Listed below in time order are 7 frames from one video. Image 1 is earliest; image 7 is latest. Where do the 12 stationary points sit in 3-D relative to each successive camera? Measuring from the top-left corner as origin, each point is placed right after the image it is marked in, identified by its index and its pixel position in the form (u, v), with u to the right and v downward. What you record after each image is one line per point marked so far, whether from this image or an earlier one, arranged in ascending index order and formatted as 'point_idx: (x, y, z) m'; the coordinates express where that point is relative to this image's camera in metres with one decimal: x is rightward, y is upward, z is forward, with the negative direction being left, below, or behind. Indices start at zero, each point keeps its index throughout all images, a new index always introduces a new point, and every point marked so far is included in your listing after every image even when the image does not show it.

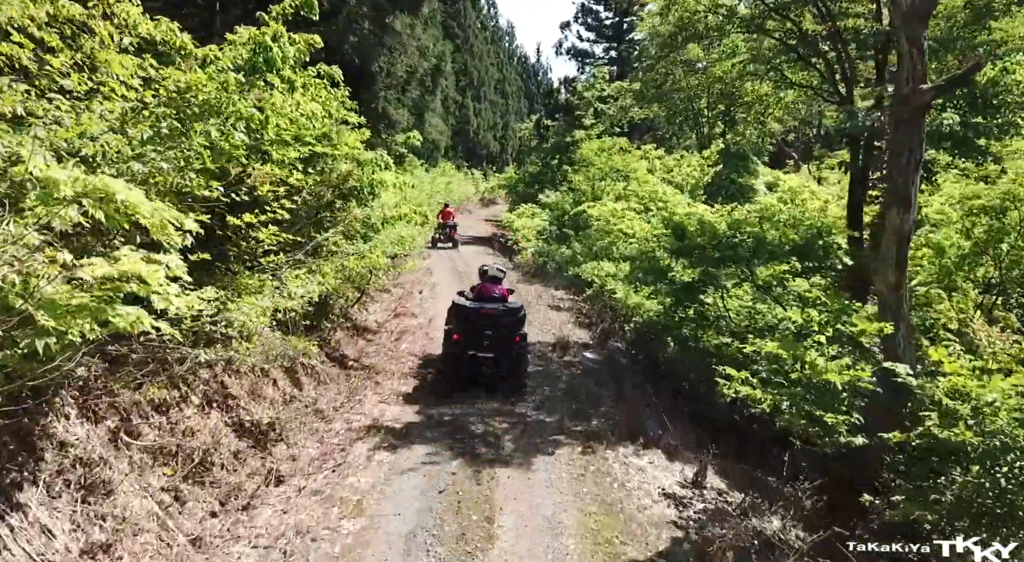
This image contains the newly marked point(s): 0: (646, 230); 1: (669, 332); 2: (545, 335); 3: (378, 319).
0: (+2.7, +1.0, +16.0) m
1: (+2.5, -0.8, +12.4) m
2: (+0.6, -0.9, +13.7) m
3: (-2.4, -0.7, +14.5) m
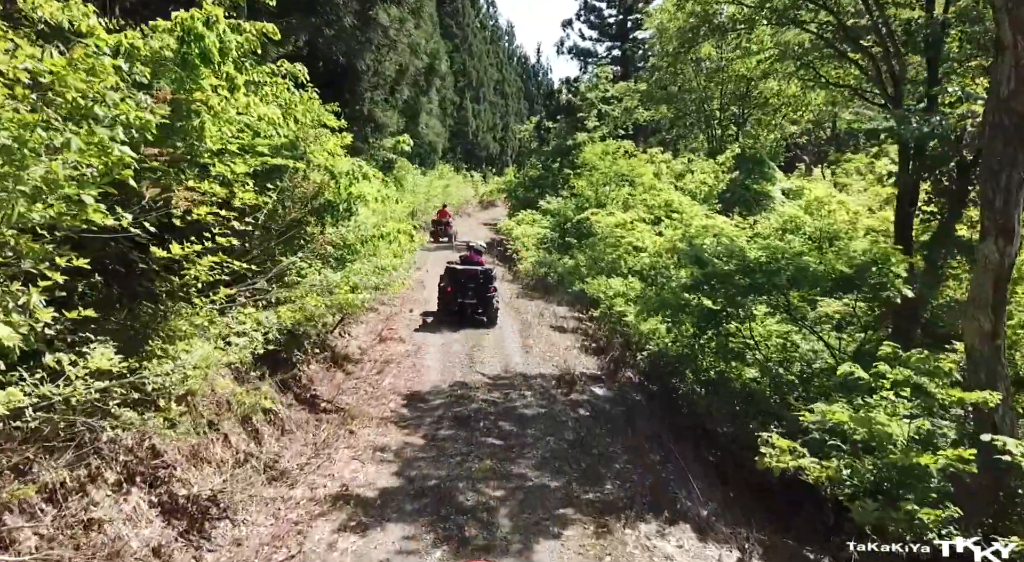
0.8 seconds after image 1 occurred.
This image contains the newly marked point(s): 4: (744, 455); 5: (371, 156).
0: (+2.7, +0.7, +14.5) m
1: (+2.5, -1.1, +10.9) m
2: (+0.6, -1.3, +12.2) m
3: (-2.5, -1.0, +13.0) m
4: (+2.9, -2.1, +9.8) m
5: (-3.0, +2.7, +16.9) m
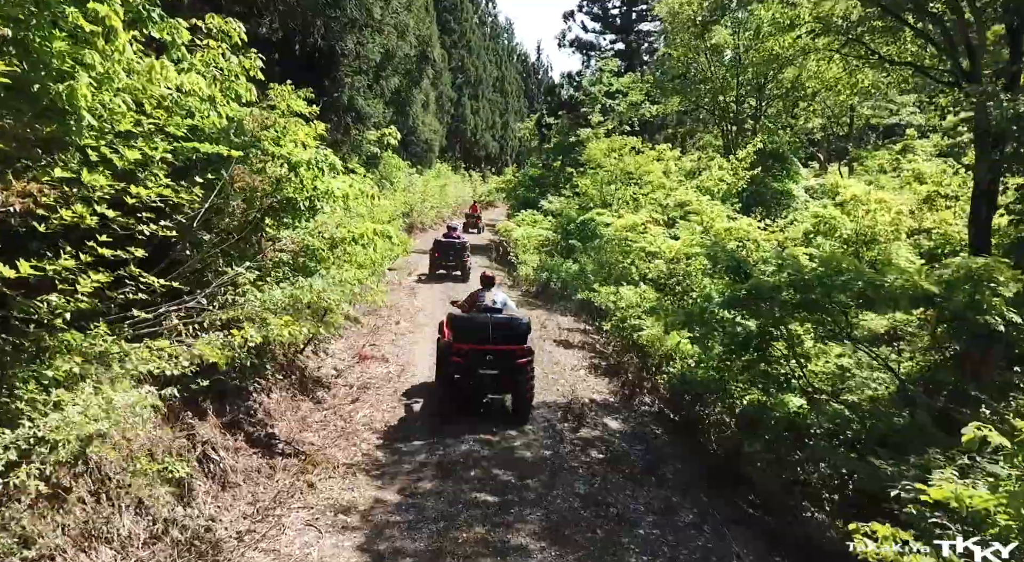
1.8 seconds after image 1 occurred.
0: (+2.6, +0.5, +12.8) m
1: (+2.4, -1.3, +9.2) m
2: (+0.5, -1.4, +10.5) m
3: (-2.5, -1.2, +11.3) m
4: (+2.8, -2.2, +8.1) m
5: (-3.0, +2.5, +15.2) m
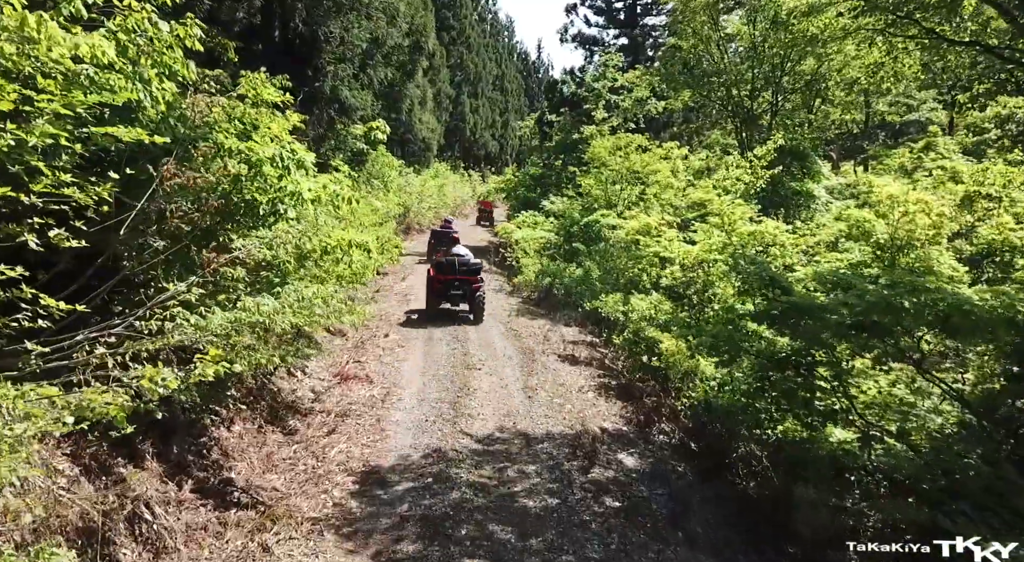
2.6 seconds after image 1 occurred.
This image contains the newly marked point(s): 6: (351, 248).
0: (+2.6, +0.4, +11.6) m
1: (+2.4, -1.4, +7.9) m
2: (+0.5, -1.6, +9.2) m
3: (-2.5, -1.3, +10.1) m
4: (+2.8, -2.4, +6.8) m
5: (-3.0, +2.4, +13.9) m
6: (-1.7, +0.3, +8.4) m
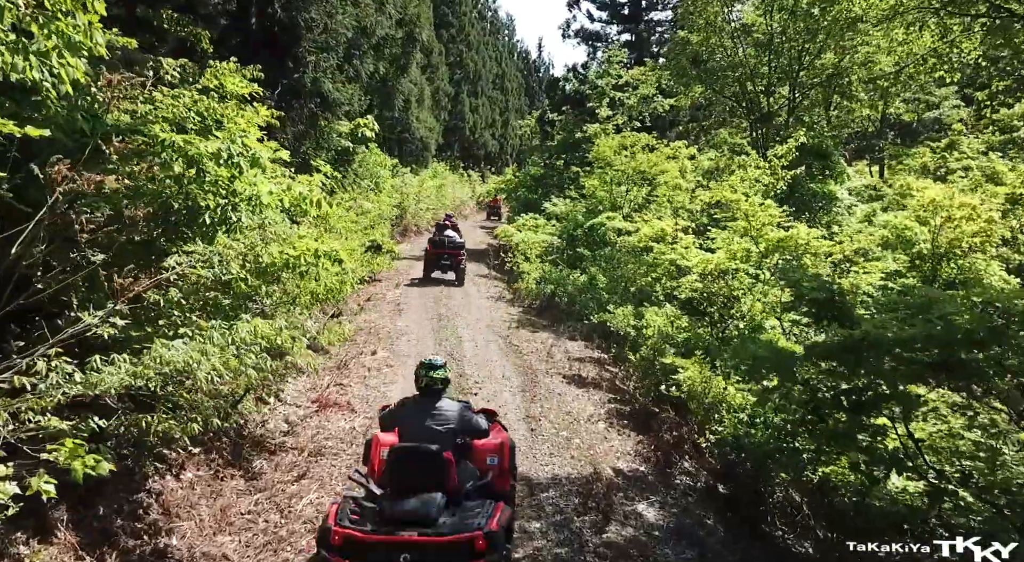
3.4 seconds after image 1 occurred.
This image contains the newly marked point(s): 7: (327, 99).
0: (+2.6, +0.2, +10.4) m
1: (+2.4, -1.6, +6.7) m
2: (+0.5, -1.8, +8.0) m
3: (-2.5, -1.5, +8.9) m
4: (+2.8, -2.6, +5.6) m
5: (-3.0, +2.2, +12.7) m
6: (-1.7, +0.2, +7.2) m
7: (-3.1, +3.0, +13.4) m
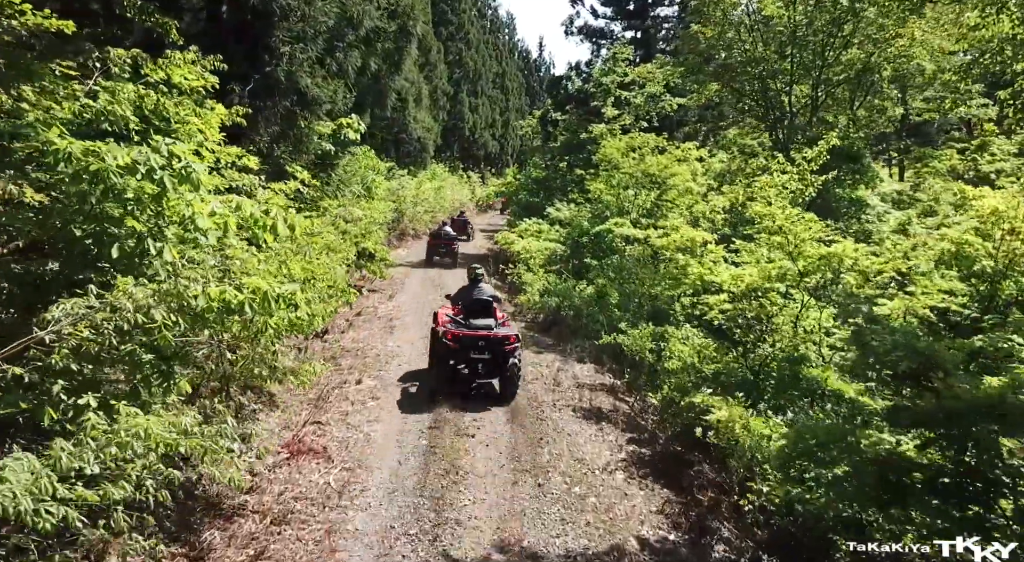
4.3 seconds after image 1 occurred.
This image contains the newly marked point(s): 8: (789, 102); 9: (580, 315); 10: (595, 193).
0: (+2.7, -0.1, +9.0) m
1: (+2.5, -1.9, +5.4) m
2: (+0.6, -2.0, +6.7) m
3: (-2.4, -1.8, +7.5) m
4: (+2.9, -2.8, +4.3) m
5: (-3.0, +1.9, +11.4) m
6: (-1.7, -0.1, +5.8) m
7: (-3.0, +2.7, +12.0) m
8: (+6.1, +3.9, +17.3) m
9: (+1.3, -0.7, +15.1) m
10: (+1.9, +2.0, +18.2) m
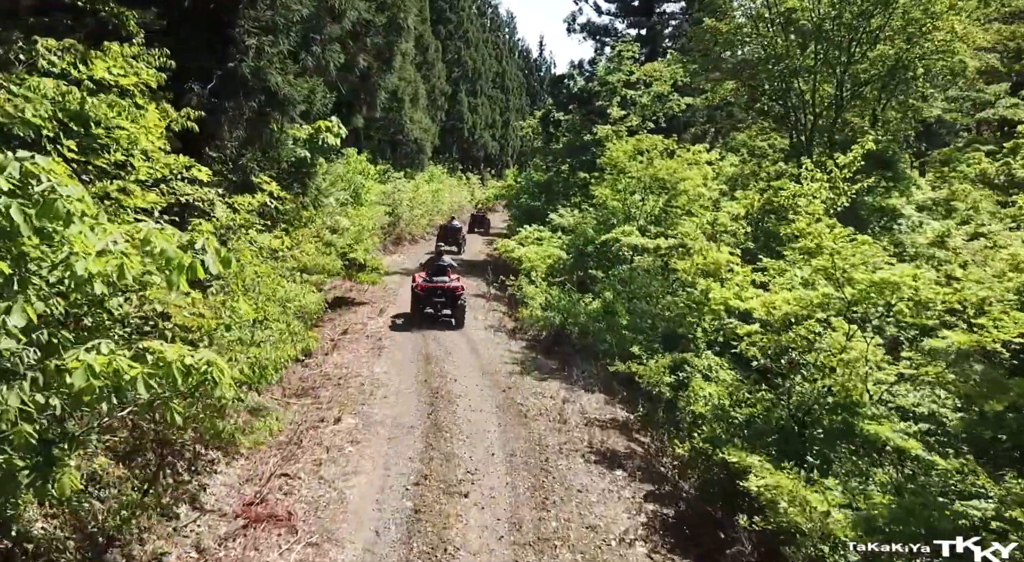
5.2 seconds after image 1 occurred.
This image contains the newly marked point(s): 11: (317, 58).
0: (+2.7, -0.4, +7.7) m
1: (+2.5, -2.2, +4.1) m
2: (+0.6, -2.3, +5.4) m
3: (-2.4, -2.1, +6.2) m
4: (+2.9, -3.1, +3.0) m
5: (-3.0, +1.6, +10.1) m
6: (-1.7, -0.4, +4.5) m
7: (-3.0, +2.5, +10.8) m
8: (+6.1, +3.6, +16.0) m
9: (+1.3, -0.9, +13.8) m
10: (+1.9, +1.7, +16.9) m
11: (-2.9, +3.3, +12.1) m
